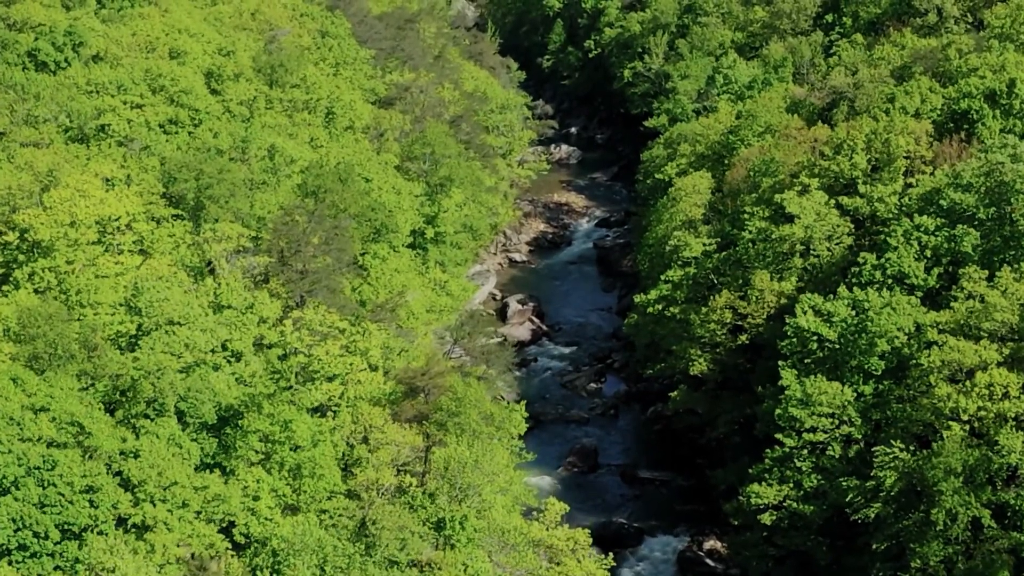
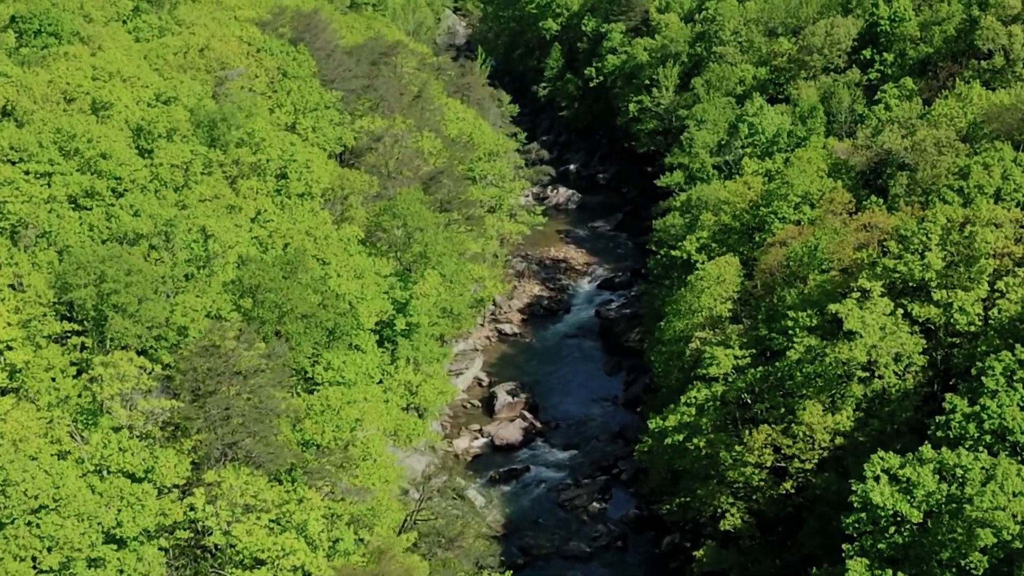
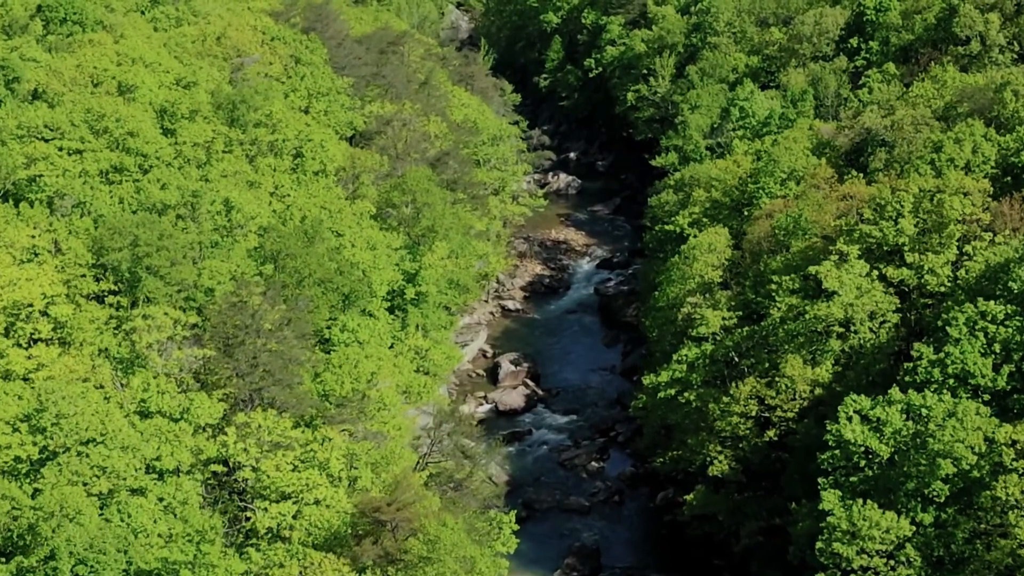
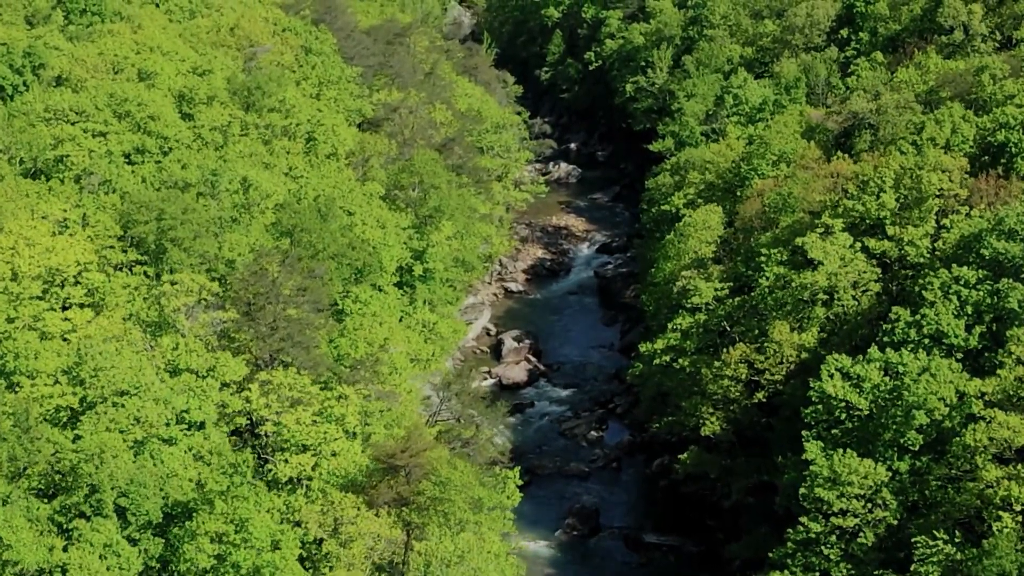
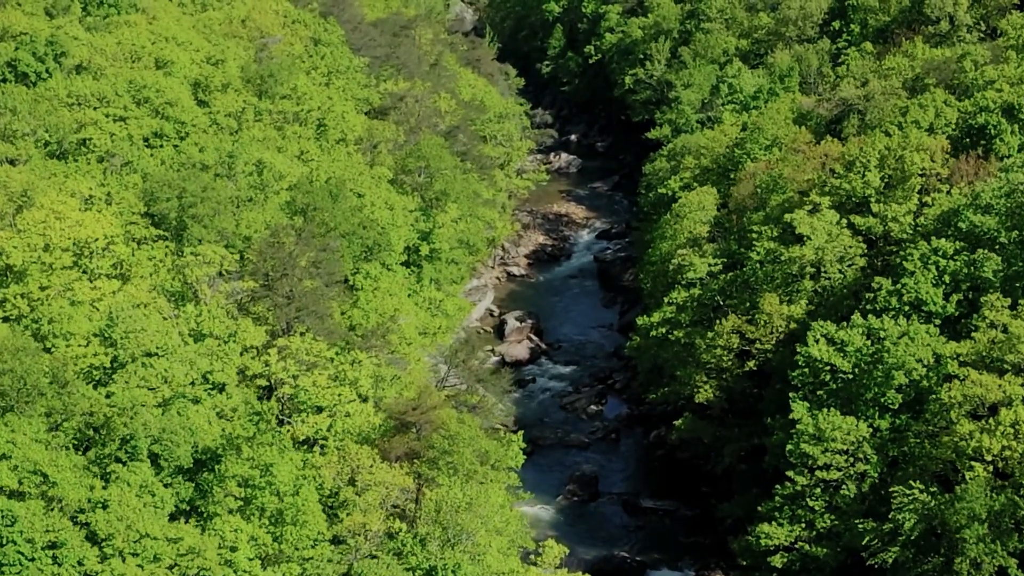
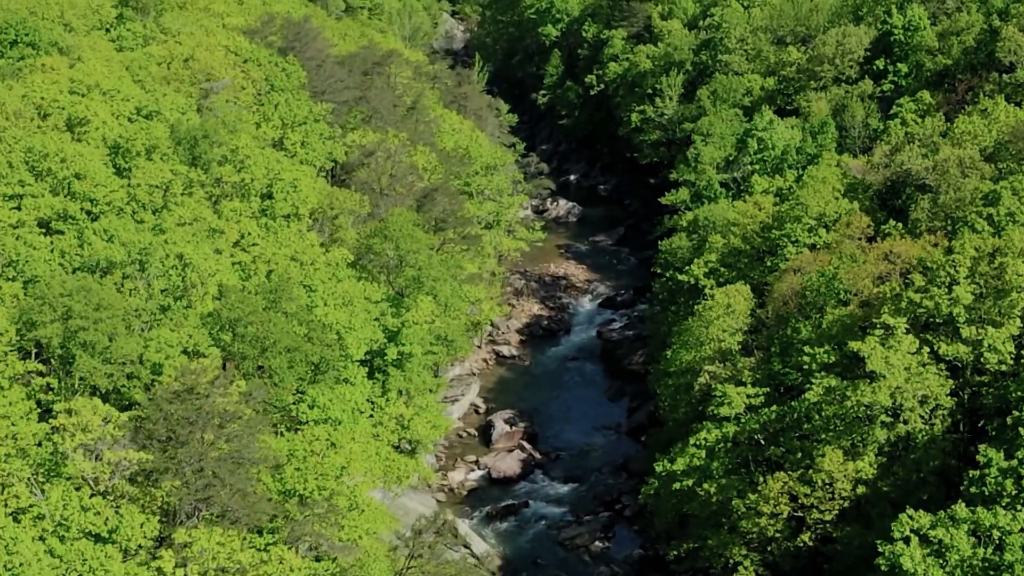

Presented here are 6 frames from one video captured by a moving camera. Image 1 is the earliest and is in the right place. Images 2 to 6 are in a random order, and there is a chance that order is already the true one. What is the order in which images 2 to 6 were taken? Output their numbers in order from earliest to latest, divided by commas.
5, 4, 3, 2, 6
